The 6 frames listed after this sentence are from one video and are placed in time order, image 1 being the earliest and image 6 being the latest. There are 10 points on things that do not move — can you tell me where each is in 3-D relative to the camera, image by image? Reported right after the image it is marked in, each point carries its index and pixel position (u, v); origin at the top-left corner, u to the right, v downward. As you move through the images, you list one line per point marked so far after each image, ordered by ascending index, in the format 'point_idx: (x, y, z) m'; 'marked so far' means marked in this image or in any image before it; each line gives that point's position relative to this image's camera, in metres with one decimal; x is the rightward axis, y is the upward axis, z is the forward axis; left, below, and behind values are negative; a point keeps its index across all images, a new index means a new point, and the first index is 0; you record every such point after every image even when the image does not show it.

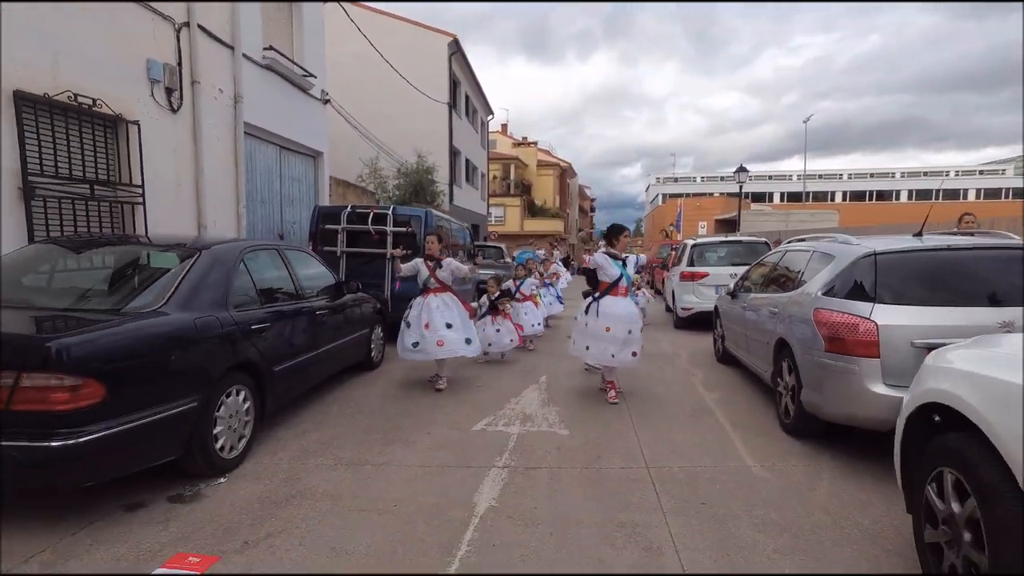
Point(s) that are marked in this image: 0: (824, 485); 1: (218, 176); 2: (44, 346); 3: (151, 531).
0: (+1.9, -1.2, +3.3) m
1: (-4.1, +1.5, +7.4) m
2: (-2.2, -0.3, +2.6) m
3: (-1.9, -1.3, +2.9) m
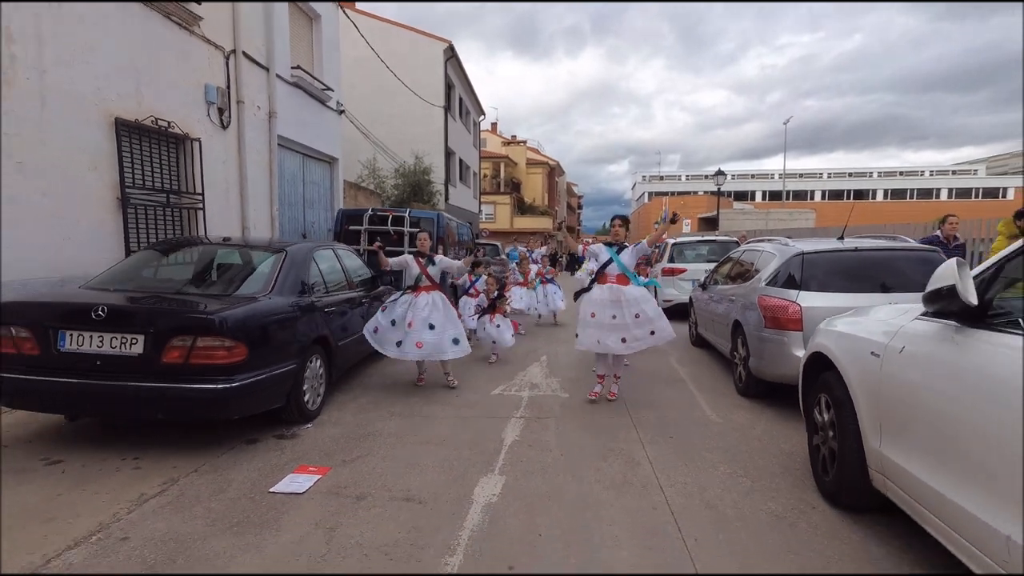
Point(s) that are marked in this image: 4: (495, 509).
0: (+2.1, -1.2, +4.5) m
1: (-4.0, +1.6, +8.4) m
2: (-2.0, -0.2, +3.6) m
3: (-1.7, -1.2, +4.0) m
4: (-0.1, -1.3, +3.2) m
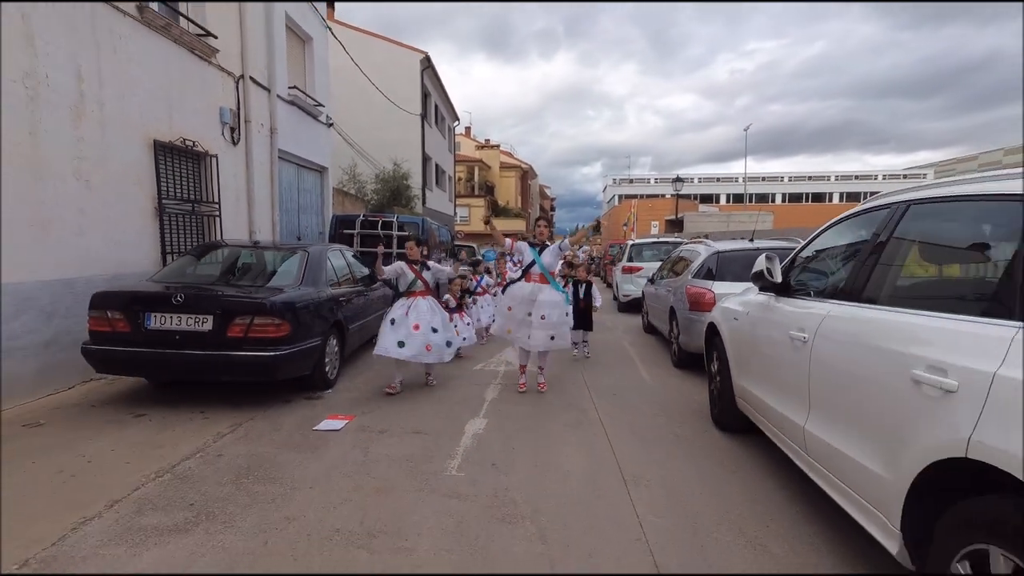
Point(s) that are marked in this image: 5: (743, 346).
0: (+1.9, -1.1, +5.8) m
1: (-4.4, +1.7, +9.5) m
2: (-2.2, -0.1, +4.8) m
3: (-1.9, -1.1, +5.1) m
4: (-0.3, -1.2, +4.4) m
5: (+1.7, -0.4, +3.9) m
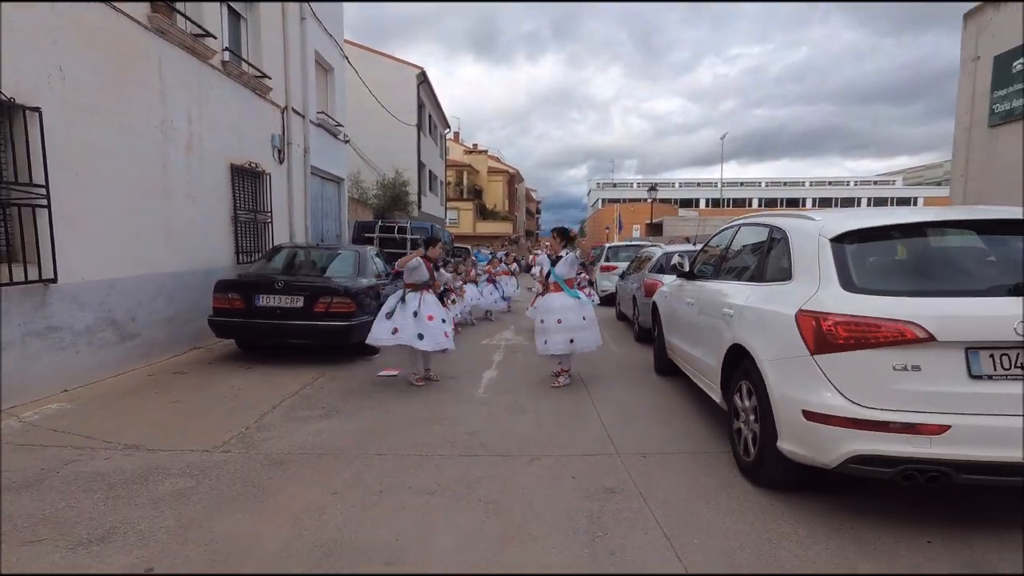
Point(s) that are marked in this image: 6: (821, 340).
0: (+1.9, -0.9, +7.9) m
1: (-4.5, +1.8, +11.3) m
2: (-2.2, 0.0, +6.7) m
3: (-1.9, -1.0, +7.0) m
4: (-0.2, -1.1, +6.4) m
5: (+1.7, -0.3, +5.9) m
6: (+1.6, -0.3, +2.8) m
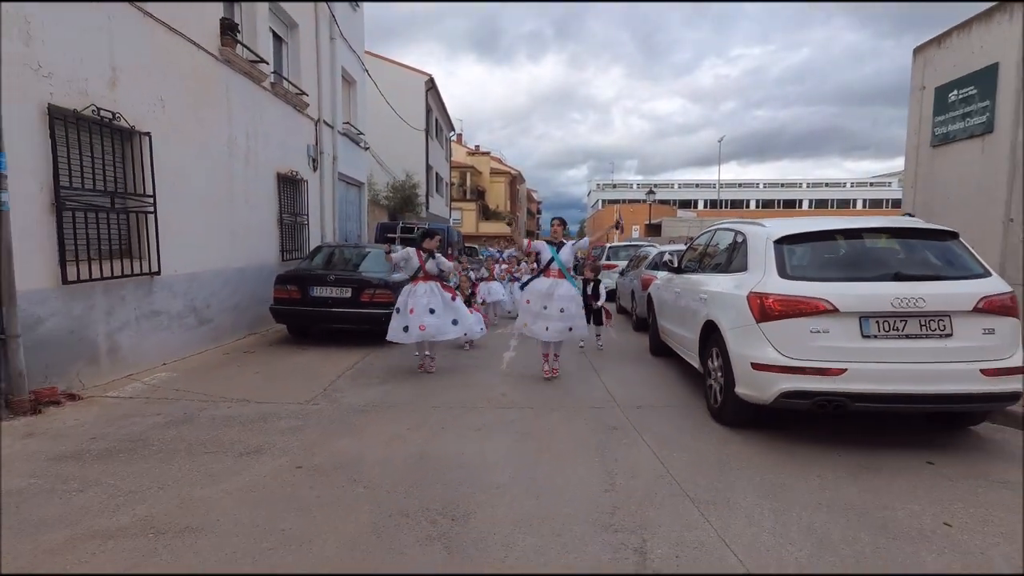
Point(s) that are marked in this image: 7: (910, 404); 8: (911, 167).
0: (+2.1, -0.8, +9.0) m
1: (-4.3, +1.9, +12.5) m
2: (-1.9, +0.1, +7.8) m
3: (-1.7, -0.9, +8.2) m
4: (0.0, -1.0, +7.5) m
5: (+1.9, -0.2, +7.1) m
6: (+1.9, -0.2, +4.0) m
7: (+2.7, -0.8, +3.7) m
8: (+5.7, +1.7, +7.7) m
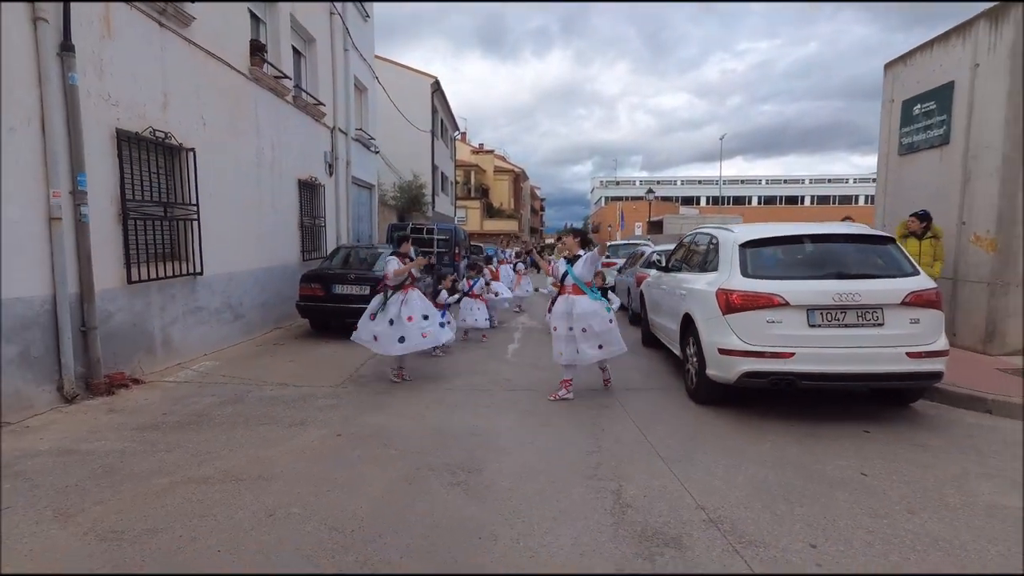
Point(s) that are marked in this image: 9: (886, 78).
0: (+2.2, -0.8, +9.8) m
1: (-4.2, +2.0, +13.3) m
2: (-1.9, +0.1, +8.6) m
3: (-1.6, -0.9, +9.0) m
4: (+0.1, -1.0, +8.3) m
5: (+2.0, -0.2, +7.8) m
6: (+1.9, -0.2, +4.7) m
7: (+2.7, -0.8, +4.4) m
8: (+5.7, +1.8, +8.4) m
9: (+5.7, +3.2, +8.2) m
